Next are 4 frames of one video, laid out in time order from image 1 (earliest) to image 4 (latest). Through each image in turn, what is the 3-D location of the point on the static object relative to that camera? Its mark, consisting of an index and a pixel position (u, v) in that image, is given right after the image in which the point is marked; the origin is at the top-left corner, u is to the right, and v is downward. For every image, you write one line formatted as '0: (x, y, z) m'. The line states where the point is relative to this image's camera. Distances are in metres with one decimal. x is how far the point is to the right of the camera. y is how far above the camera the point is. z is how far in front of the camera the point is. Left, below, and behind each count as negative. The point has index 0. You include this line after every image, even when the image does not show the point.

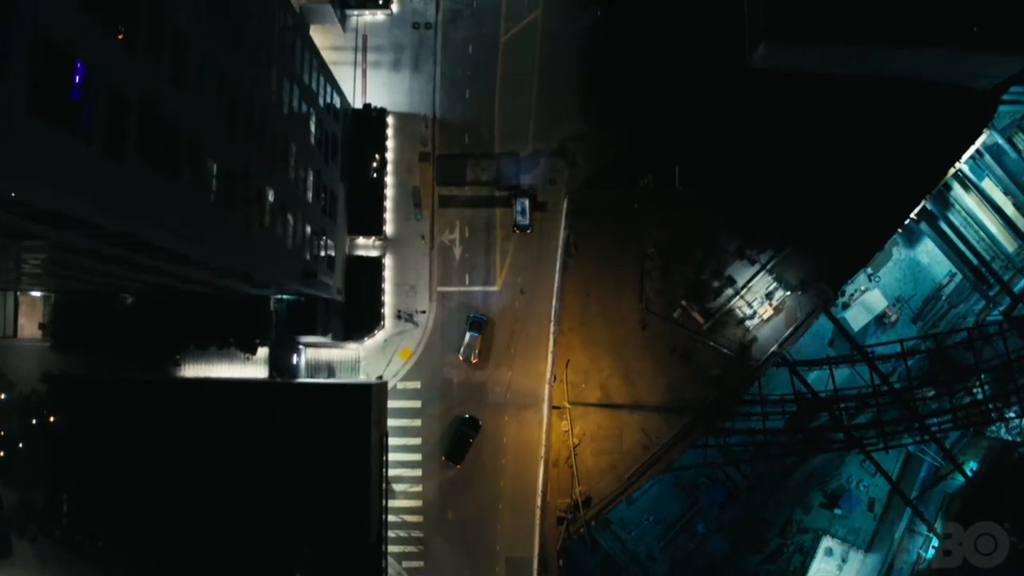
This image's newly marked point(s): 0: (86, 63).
0: (-6.0, +3.2, +15.1) m
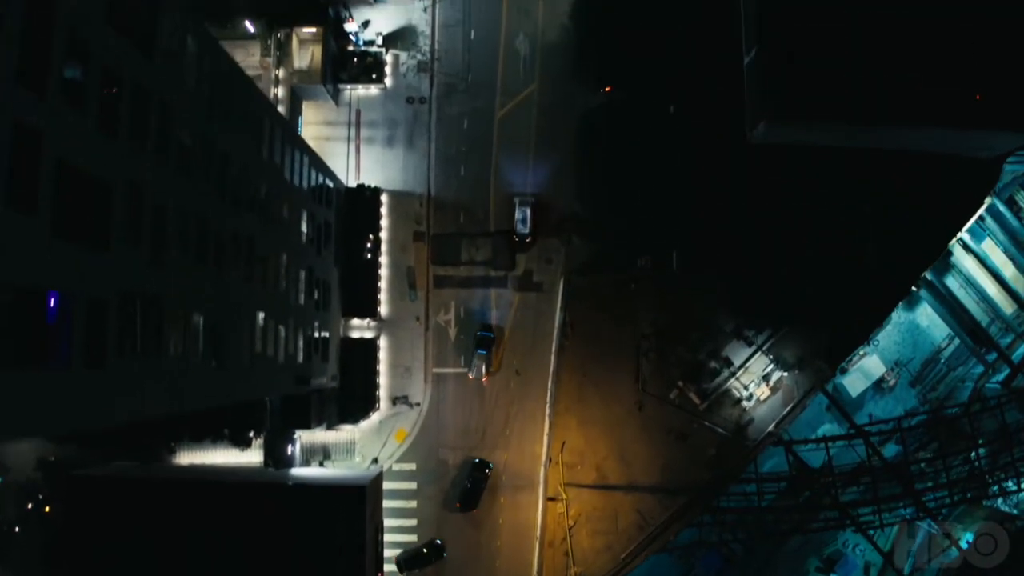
0: (-6.2, 0.0, +14.9) m
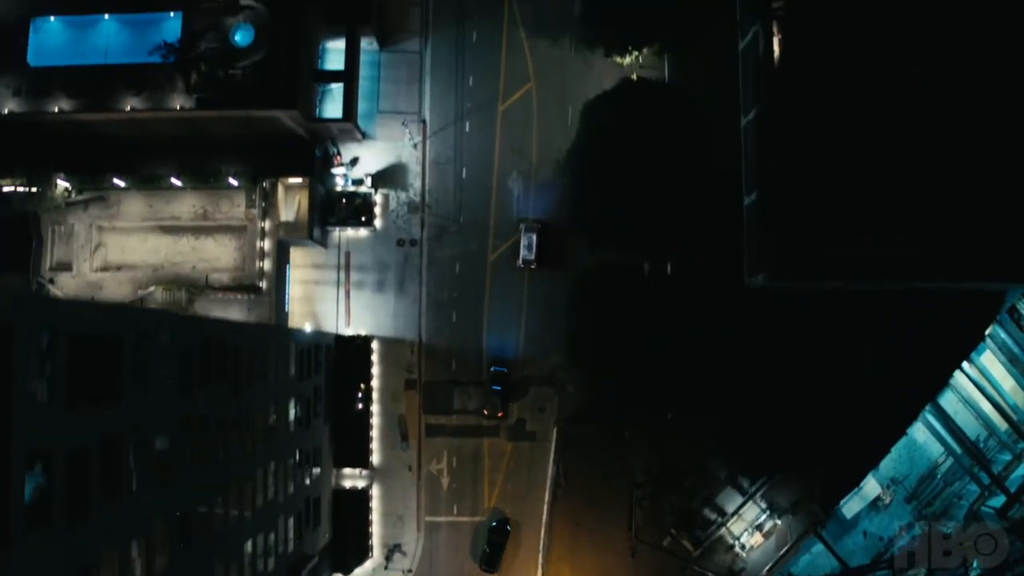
0: (-6.5, -5.8, +14.6) m
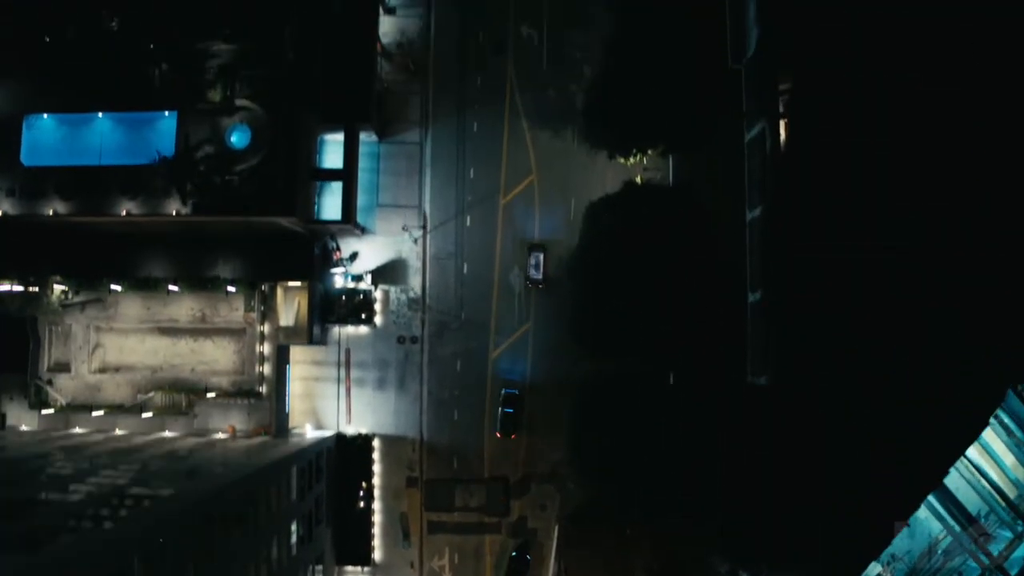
0: (-6.4, -9.5, +14.7) m
